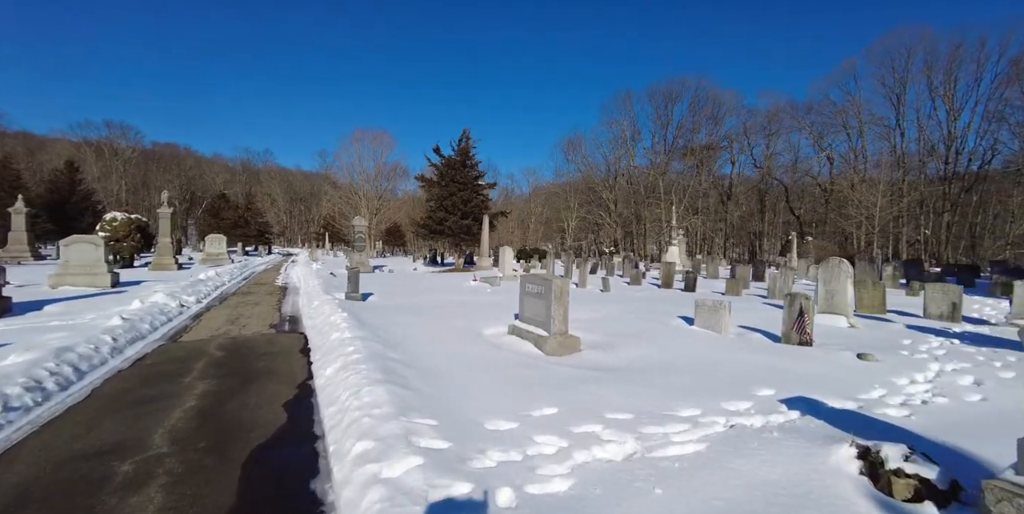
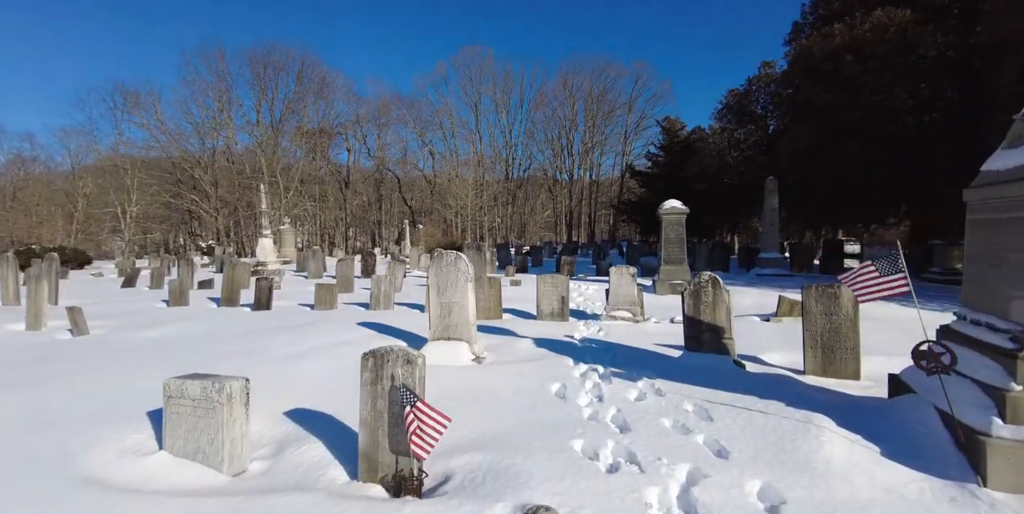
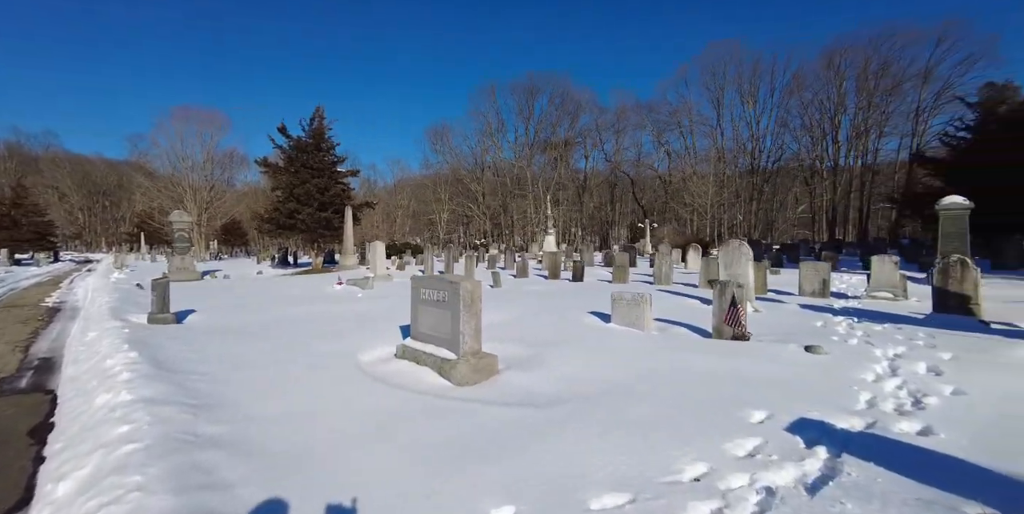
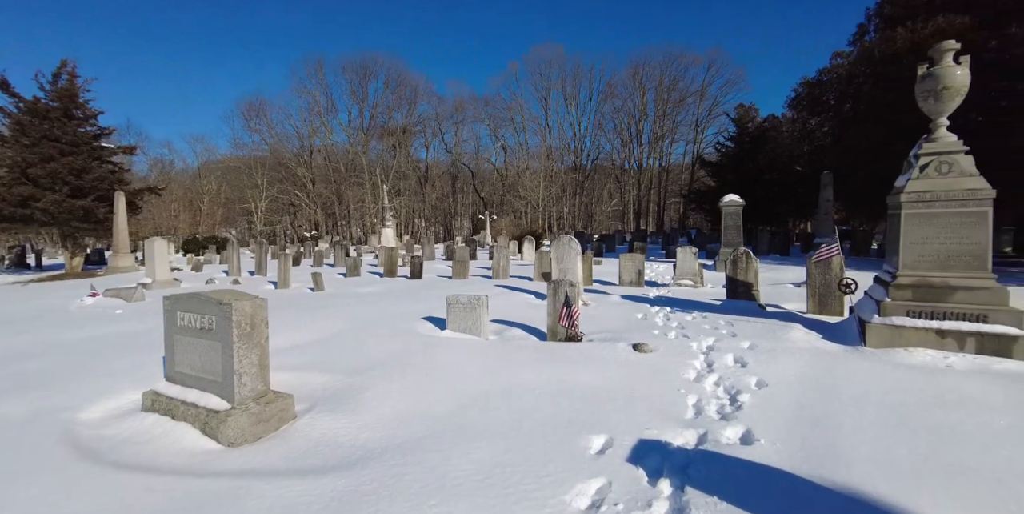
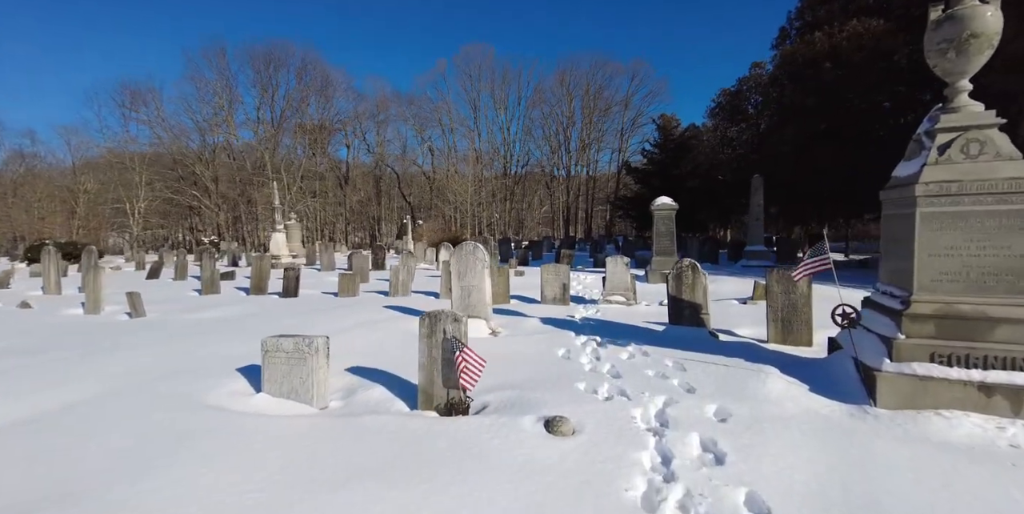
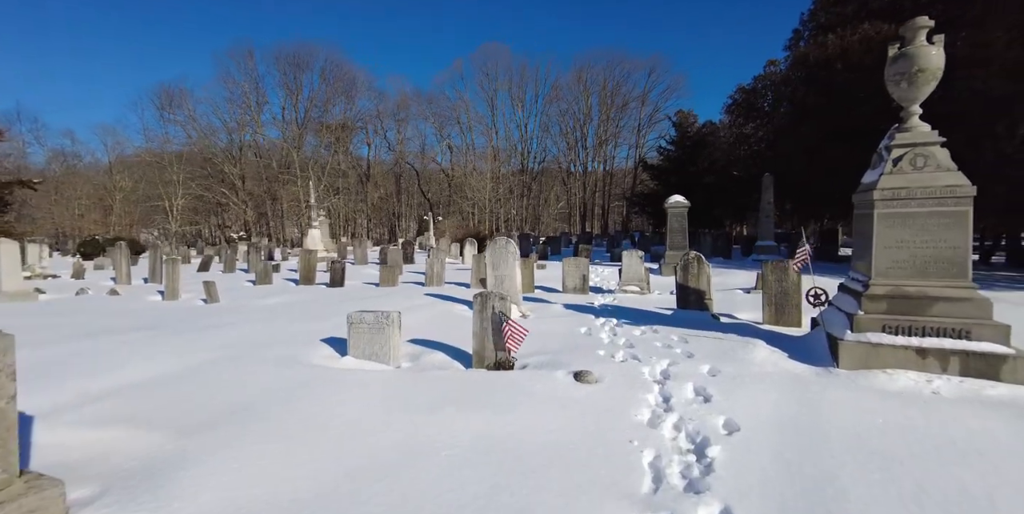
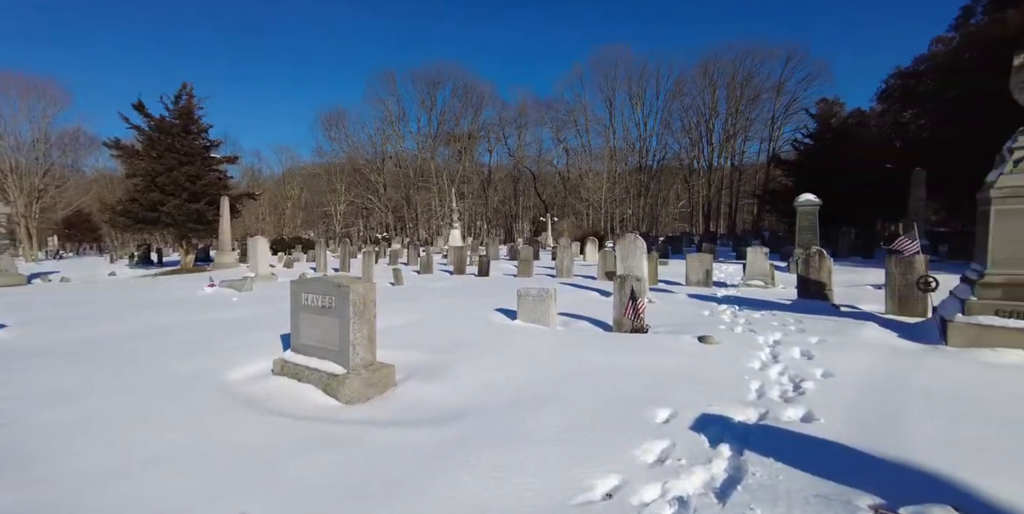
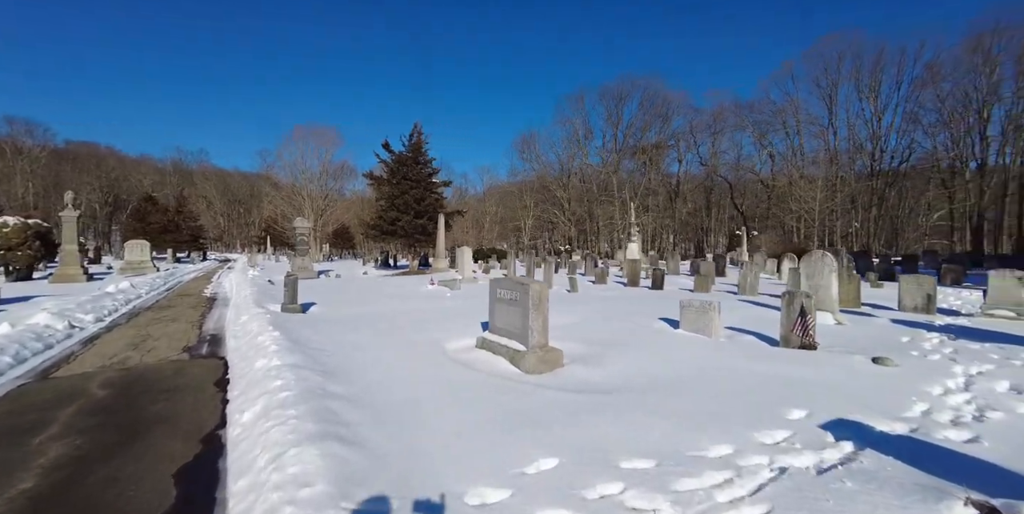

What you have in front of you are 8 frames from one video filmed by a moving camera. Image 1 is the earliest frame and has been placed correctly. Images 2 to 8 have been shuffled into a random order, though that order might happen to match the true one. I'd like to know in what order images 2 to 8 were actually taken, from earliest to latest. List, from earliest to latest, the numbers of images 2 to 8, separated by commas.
8, 3, 7, 4, 6, 5, 2
